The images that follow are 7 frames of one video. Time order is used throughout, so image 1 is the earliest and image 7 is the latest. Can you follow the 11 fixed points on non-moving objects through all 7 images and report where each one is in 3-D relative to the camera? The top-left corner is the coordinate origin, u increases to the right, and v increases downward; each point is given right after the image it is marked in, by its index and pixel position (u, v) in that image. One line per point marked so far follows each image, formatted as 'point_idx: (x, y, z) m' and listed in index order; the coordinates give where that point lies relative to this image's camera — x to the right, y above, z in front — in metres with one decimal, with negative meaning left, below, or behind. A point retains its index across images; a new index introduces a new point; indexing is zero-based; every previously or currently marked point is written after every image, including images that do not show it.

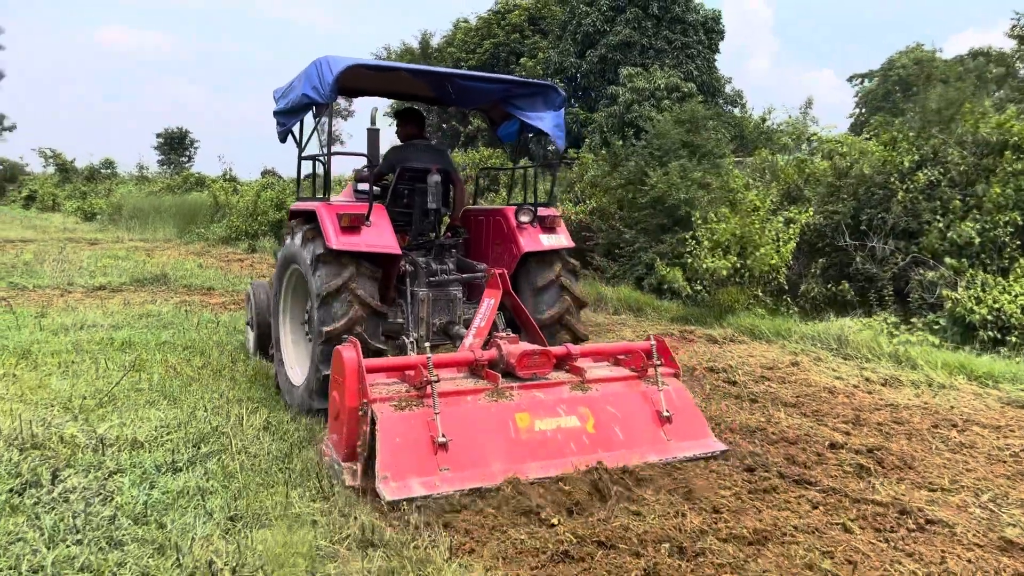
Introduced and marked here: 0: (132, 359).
0: (-2.2, -0.4, +4.7) m
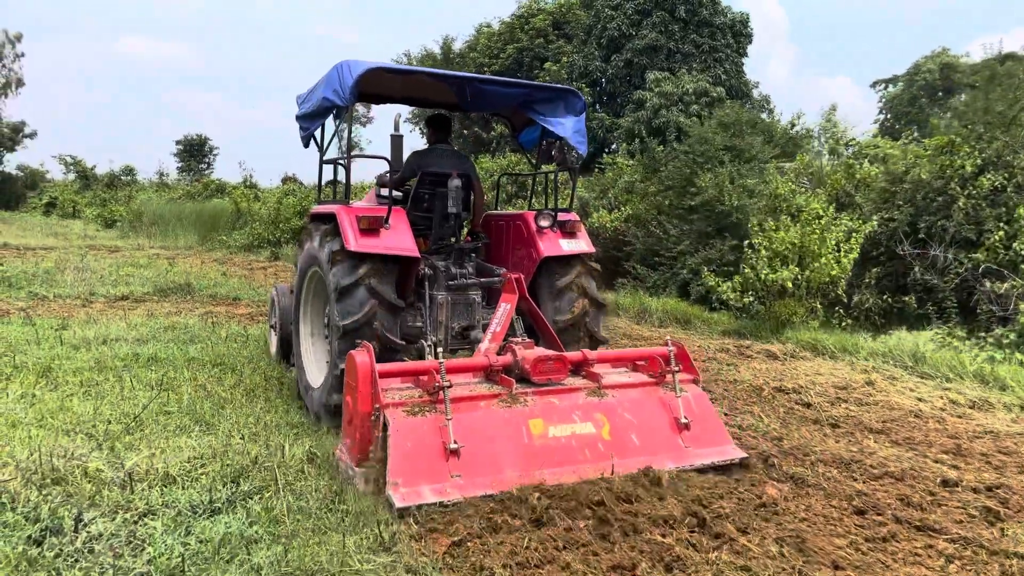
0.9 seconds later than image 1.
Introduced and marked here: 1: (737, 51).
0: (-1.9, -0.5, +4.4) m
1: (+4.6, +4.9, +17.2) m
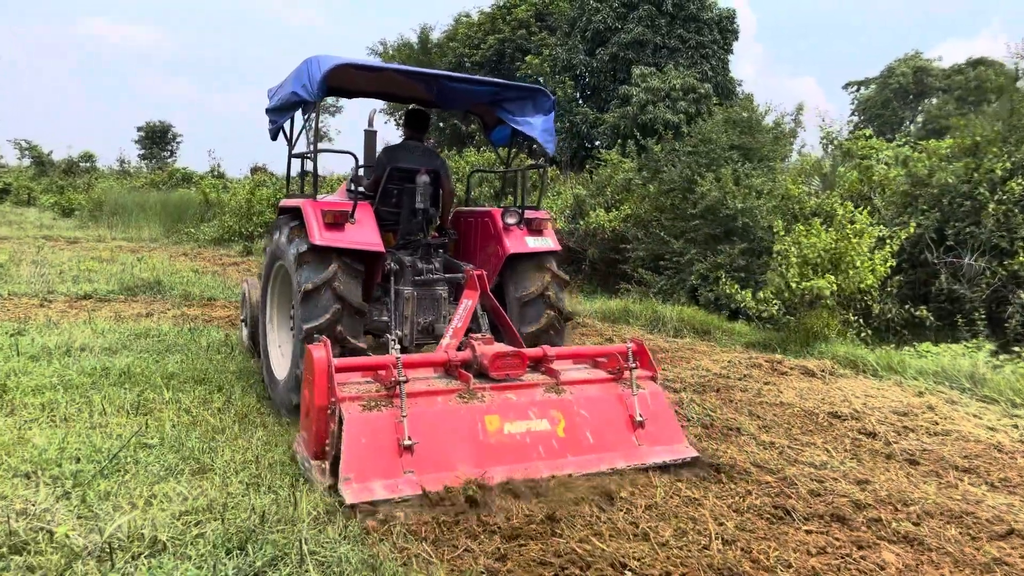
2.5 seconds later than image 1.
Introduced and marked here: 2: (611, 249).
0: (-1.7, -0.5, +3.8) m
1: (+4.3, +4.9, +16.9) m
2: (+1.2, +0.5, +9.7) m
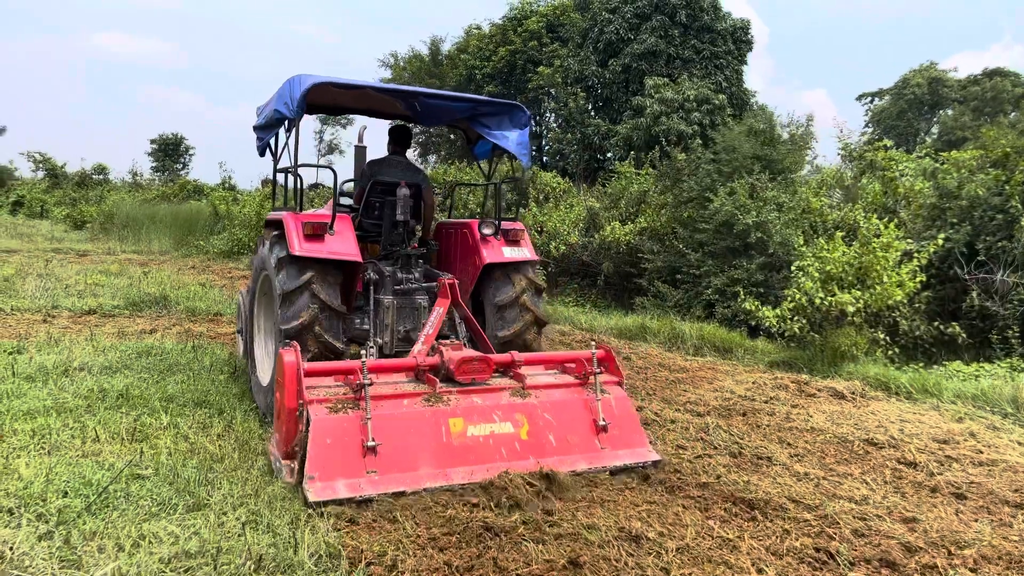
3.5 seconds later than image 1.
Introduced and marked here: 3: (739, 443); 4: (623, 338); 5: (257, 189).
0: (-1.7, -0.6, +3.6) m
1: (+4.5, +4.6, +16.6) m
2: (+1.3, +0.3, +9.5) m
3: (+1.1, -0.7, +3.9) m
4: (+0.9, -0.4, +6.8) m
5: (-4.7, +1.8, +15.3) m
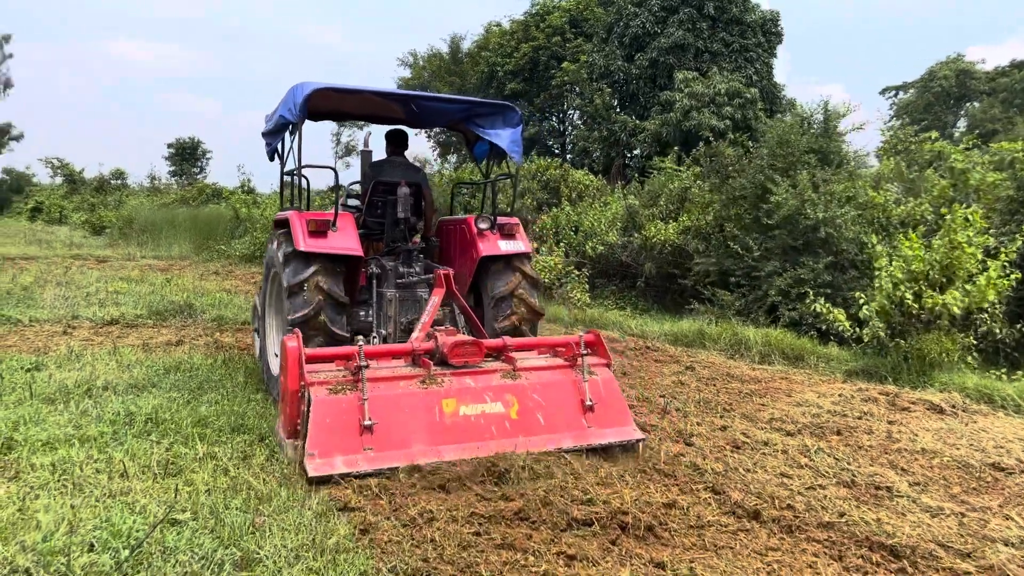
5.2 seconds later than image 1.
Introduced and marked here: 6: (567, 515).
0: (-1.4, -0.6, +3.2) m
1: (+5.0, +4.6, +16.1) m
2: (+1.7, +0.3, +9.0) m
3: (+1.4, -0.8, +3.4) m
4: (+1.3, -0.4, +6.4) m
5: (-4.2, +1.7, +14.9) m
6: (+0.2, -0.8, +2.8) m
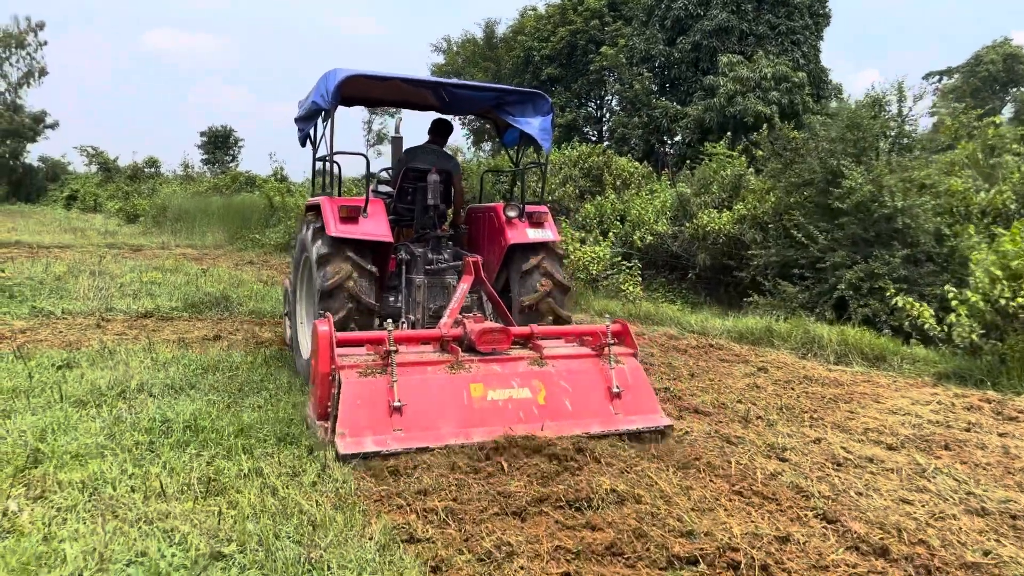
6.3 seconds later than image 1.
0: (-1.1, -0.6, +2.9) m
1: (+5.8, +4.8, +15.5) m
2: (+2.2, +0.4, +8.6) m
3: (+1.7, -0.7, +3.0) m
4: (+1.7, -0.4, +6.0) m
5: (-3.5, +1.9, +14.6) m
6: (+0.5, -0.8, +2.4) m
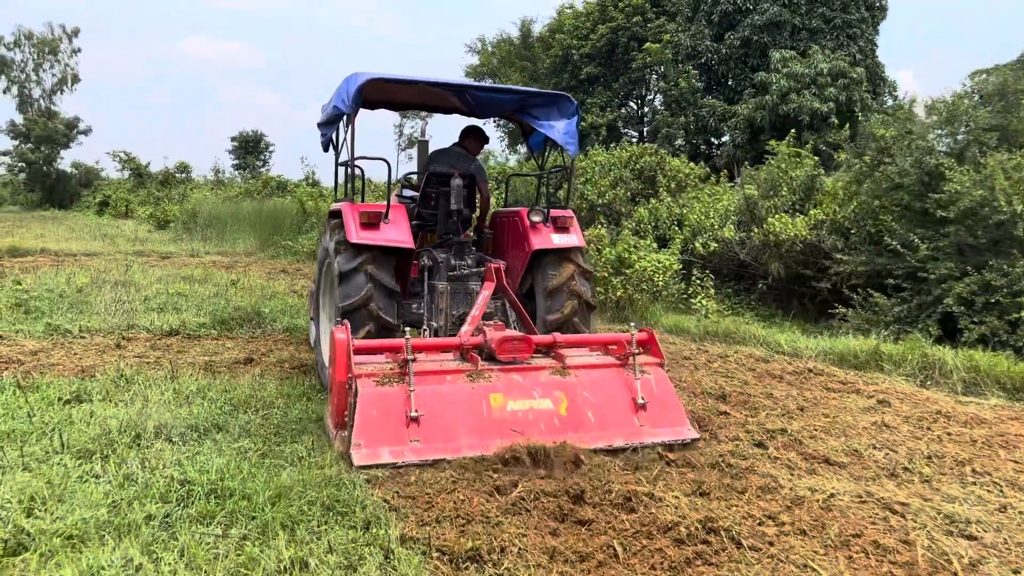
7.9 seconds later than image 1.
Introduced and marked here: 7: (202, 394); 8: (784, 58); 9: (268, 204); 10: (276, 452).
0: (-0.7, -0.7, +2.2) m
1: (+6.5, +4.7, +14.6) m
2: (+2.7, +0.2, +7.8) m
3: (+2.0, -0.8, +2.2) m
4: (+2.1, -0.5, +5.2) m
5: (-2.8, +1.8, +14.0) m
6: (+0.8, -0.9, +1.7) m
7: (-1.5, -0.5, +4.0) m
8: (+4.4, +3.7, +13.1) m
9: (-4.2, +1.4, +14.2) m
10: (-0.9, -0.6, +3.1) m
